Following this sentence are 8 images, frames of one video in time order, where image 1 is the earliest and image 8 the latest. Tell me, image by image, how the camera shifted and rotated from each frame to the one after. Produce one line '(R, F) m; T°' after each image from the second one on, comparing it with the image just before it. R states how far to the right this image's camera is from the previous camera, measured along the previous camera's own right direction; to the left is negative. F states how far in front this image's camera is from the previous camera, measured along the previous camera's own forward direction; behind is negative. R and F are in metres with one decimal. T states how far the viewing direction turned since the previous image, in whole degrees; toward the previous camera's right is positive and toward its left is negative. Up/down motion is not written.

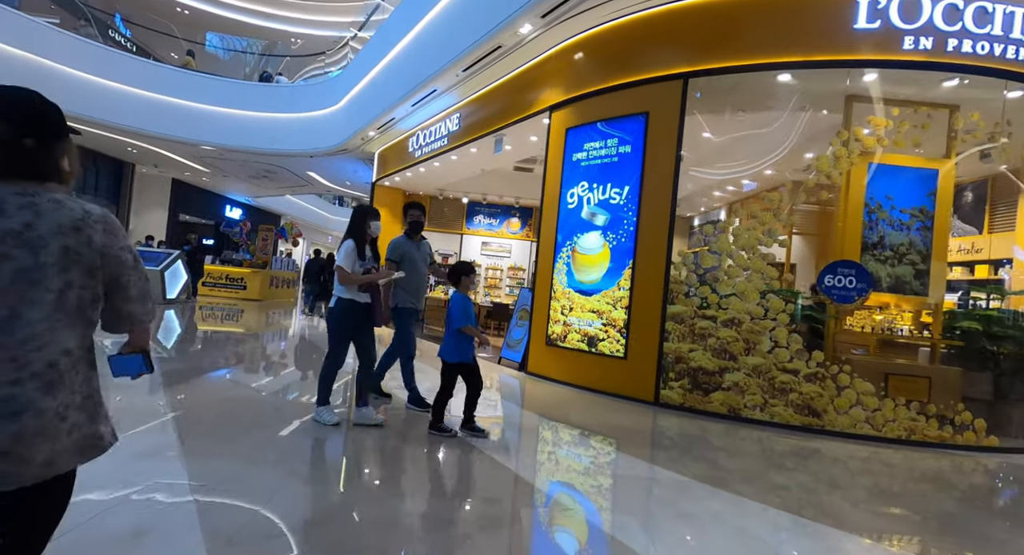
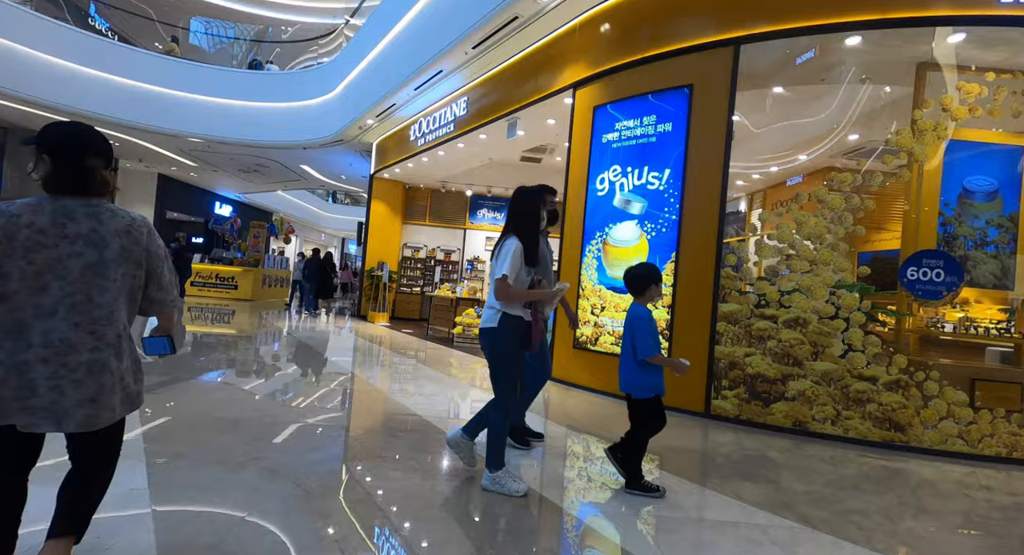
(-0.3, +0.7) m; +1°
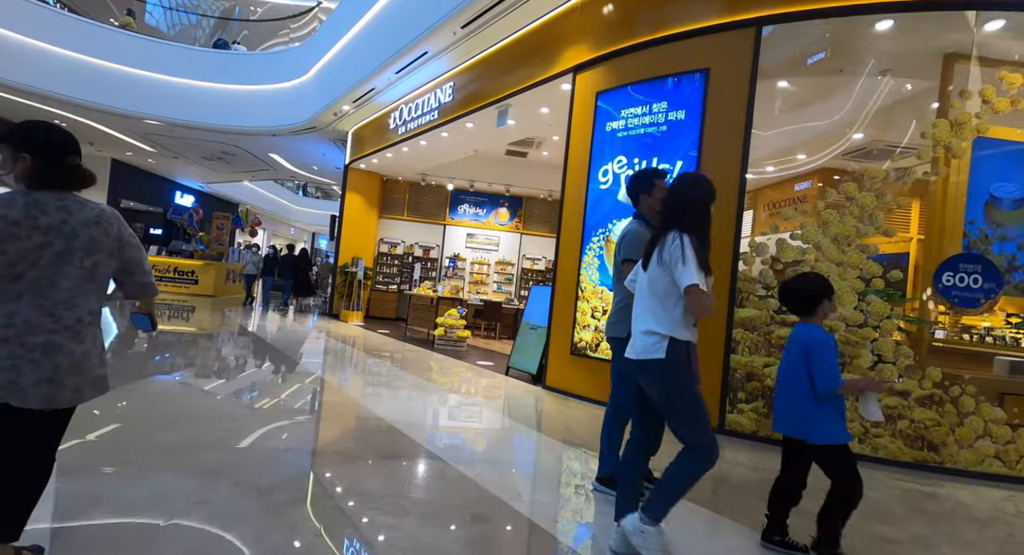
(-0.2, +0.5) m; +3°
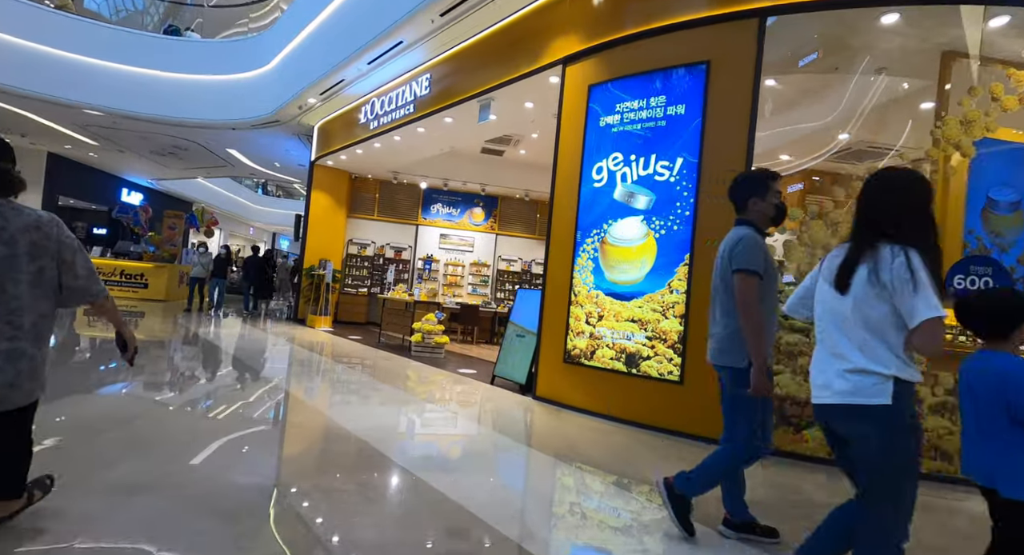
(-0.2, +0.3) m; +4°
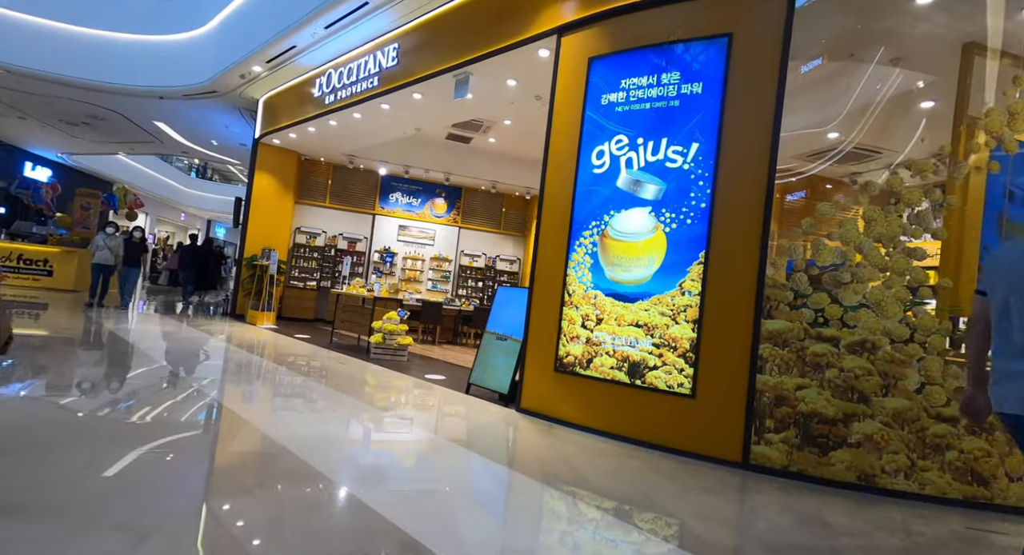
(-0.3, +0.6) m; +6°
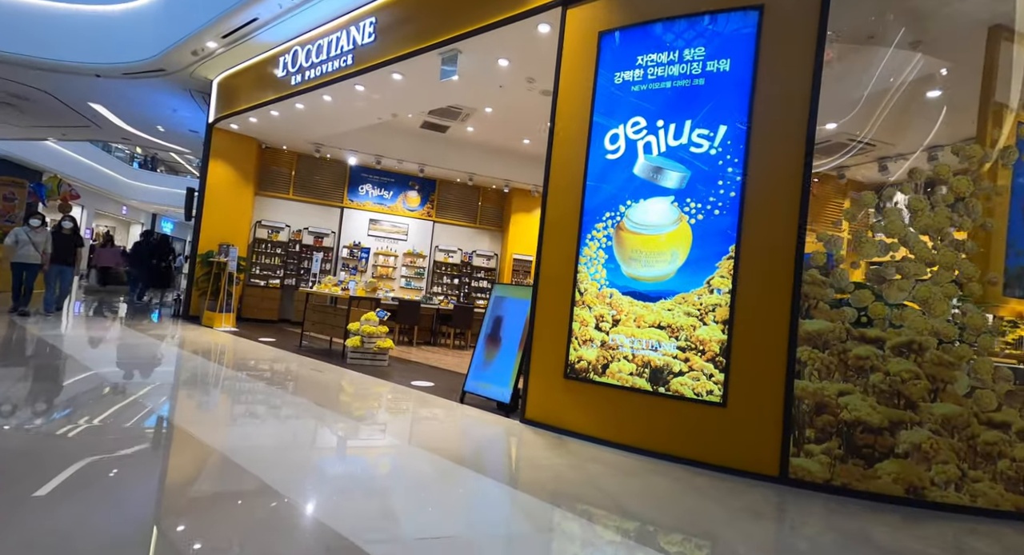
(-0.3, +0.4) m; +4°
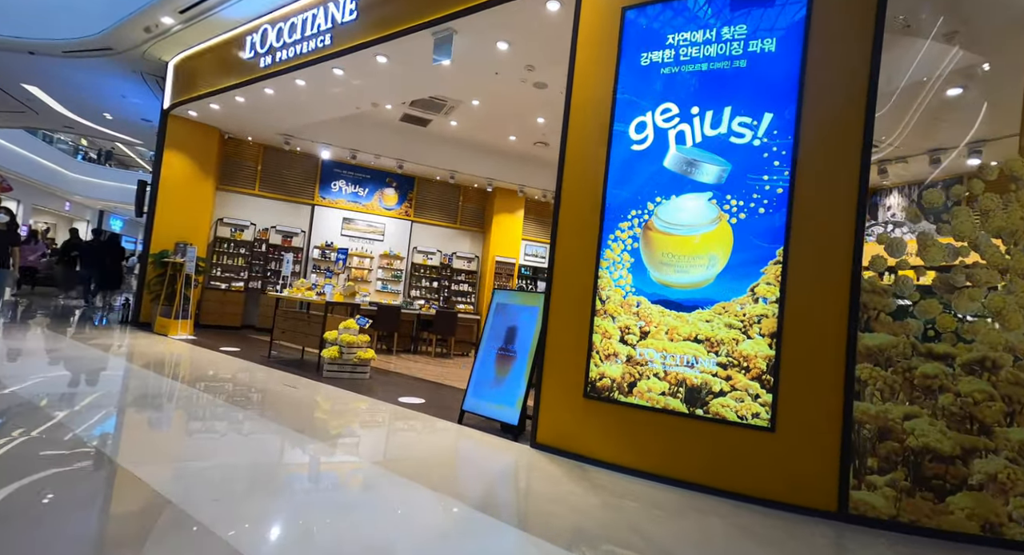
(-0.3, +0.5) m; +4°
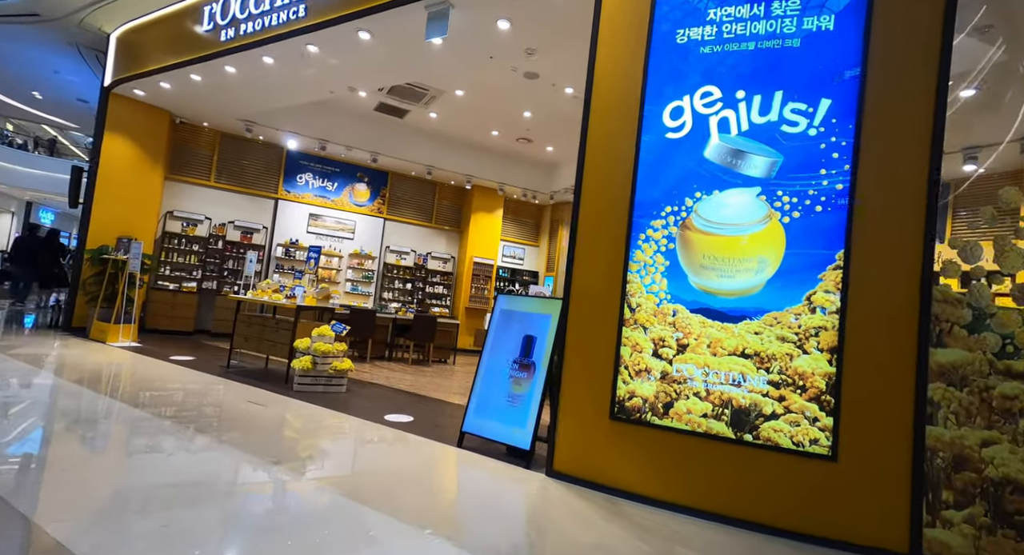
(-0.3, +0.5) m; +4°
